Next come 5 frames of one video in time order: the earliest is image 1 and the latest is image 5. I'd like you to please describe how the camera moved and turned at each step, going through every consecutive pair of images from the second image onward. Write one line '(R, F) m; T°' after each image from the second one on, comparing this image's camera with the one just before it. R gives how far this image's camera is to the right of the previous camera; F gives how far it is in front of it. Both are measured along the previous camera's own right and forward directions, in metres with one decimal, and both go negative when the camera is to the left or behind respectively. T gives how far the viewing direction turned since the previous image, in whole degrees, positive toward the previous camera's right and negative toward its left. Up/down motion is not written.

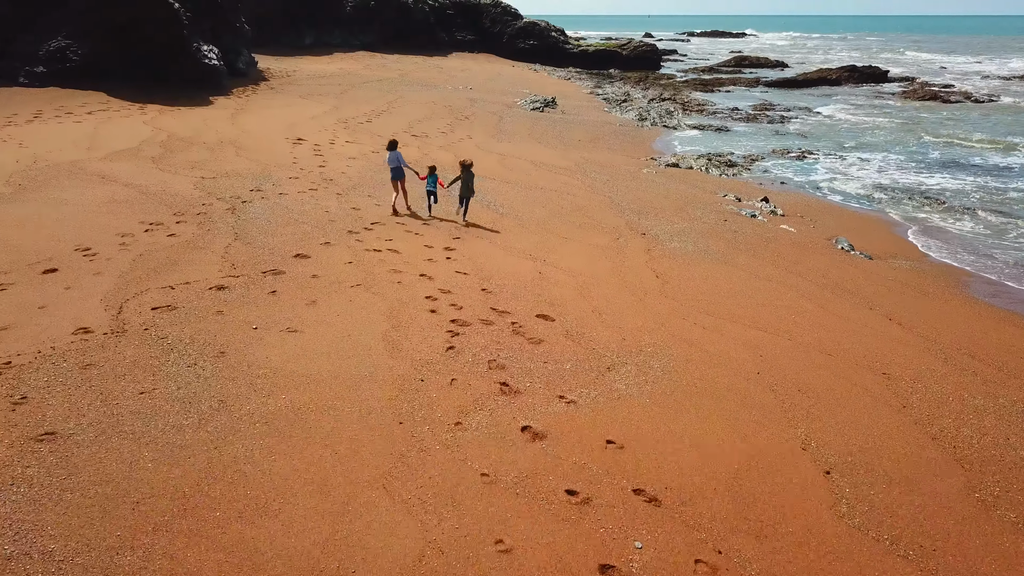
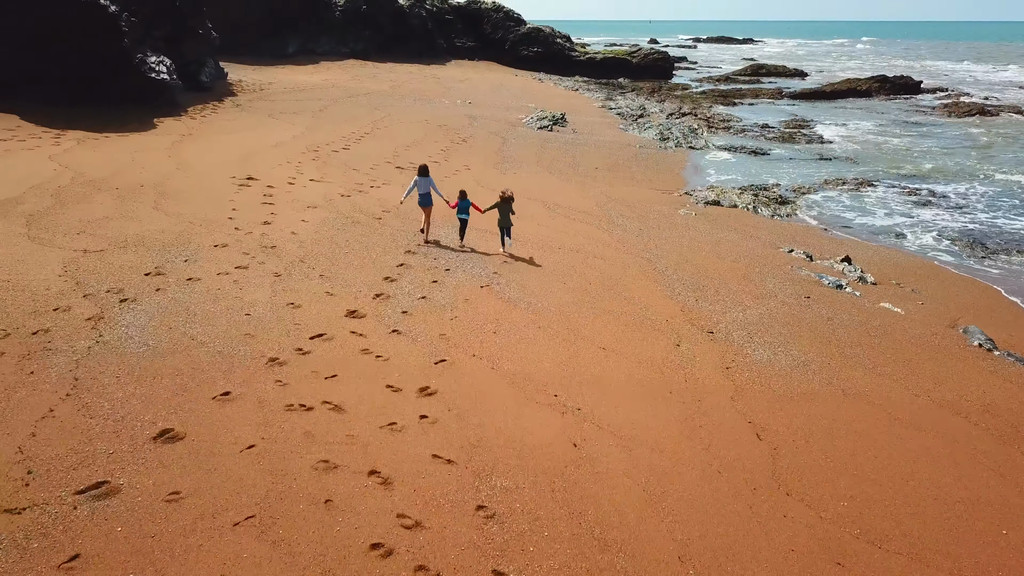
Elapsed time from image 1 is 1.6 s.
(-0.1, +2.8) m; 0°
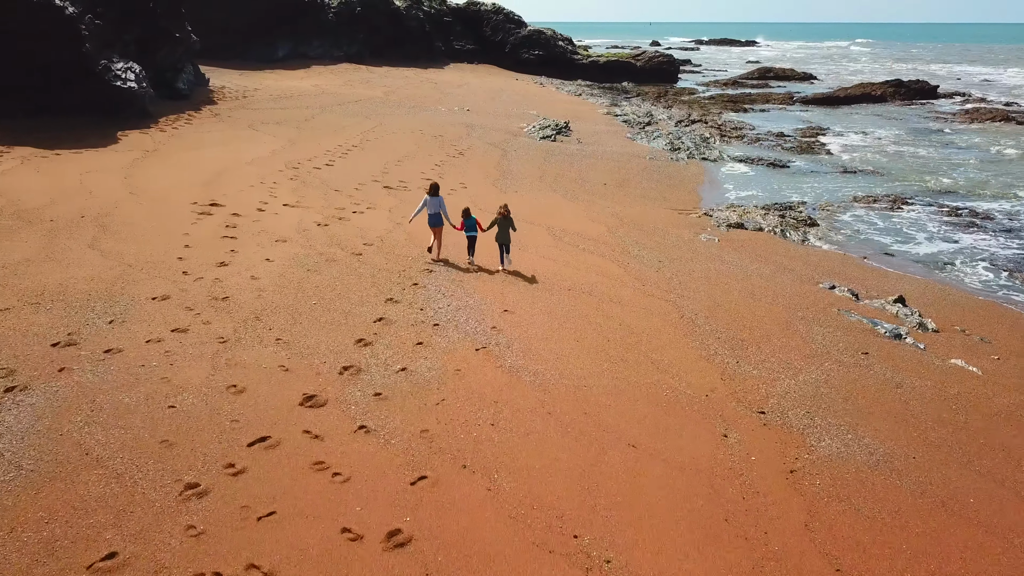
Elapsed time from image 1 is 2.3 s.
(0.0, +1.3) m; 0°
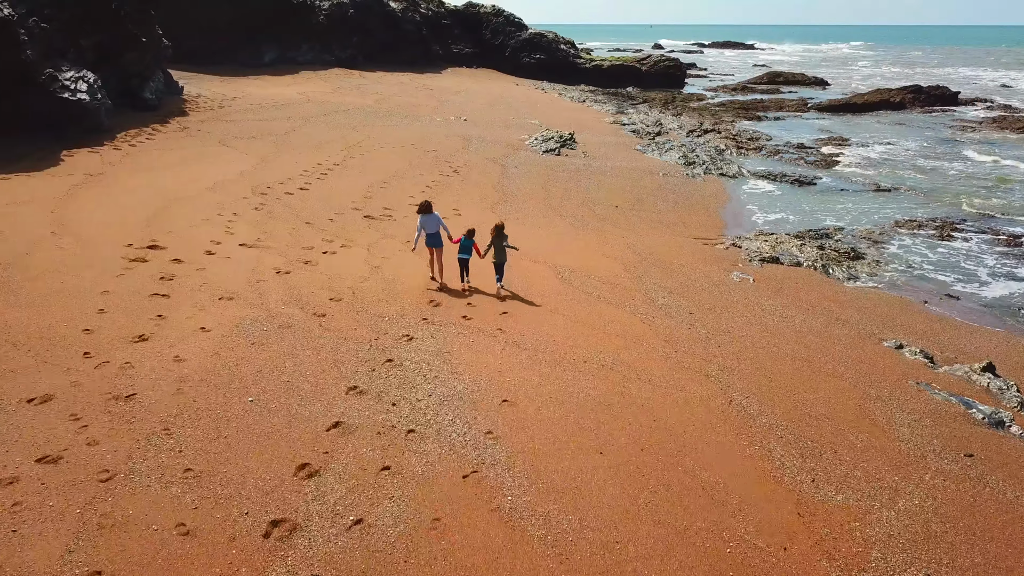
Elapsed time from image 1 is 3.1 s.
(0.0, +1.6) m; 0°
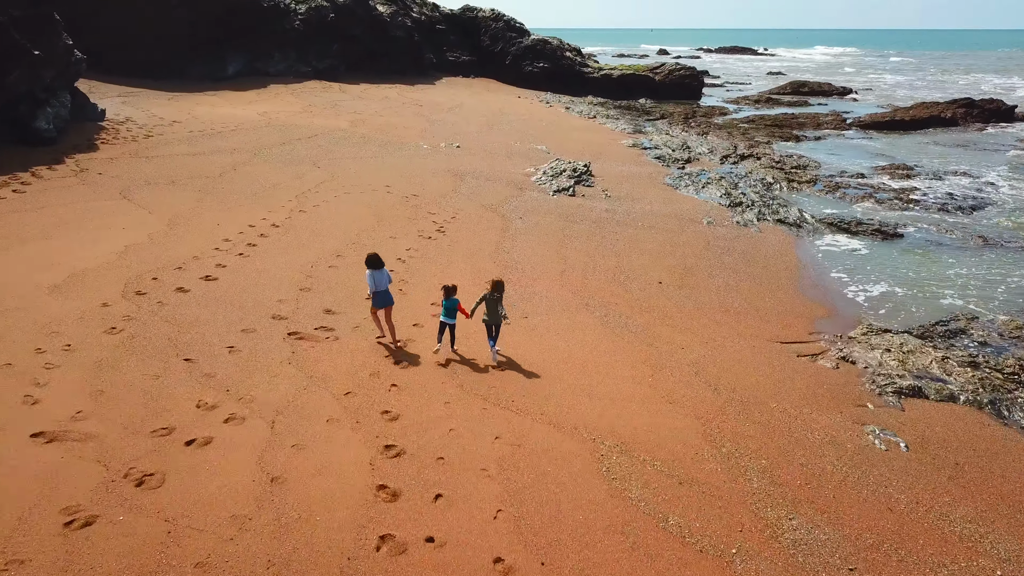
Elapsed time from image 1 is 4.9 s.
(-0.1, +3.6) m; 0°
